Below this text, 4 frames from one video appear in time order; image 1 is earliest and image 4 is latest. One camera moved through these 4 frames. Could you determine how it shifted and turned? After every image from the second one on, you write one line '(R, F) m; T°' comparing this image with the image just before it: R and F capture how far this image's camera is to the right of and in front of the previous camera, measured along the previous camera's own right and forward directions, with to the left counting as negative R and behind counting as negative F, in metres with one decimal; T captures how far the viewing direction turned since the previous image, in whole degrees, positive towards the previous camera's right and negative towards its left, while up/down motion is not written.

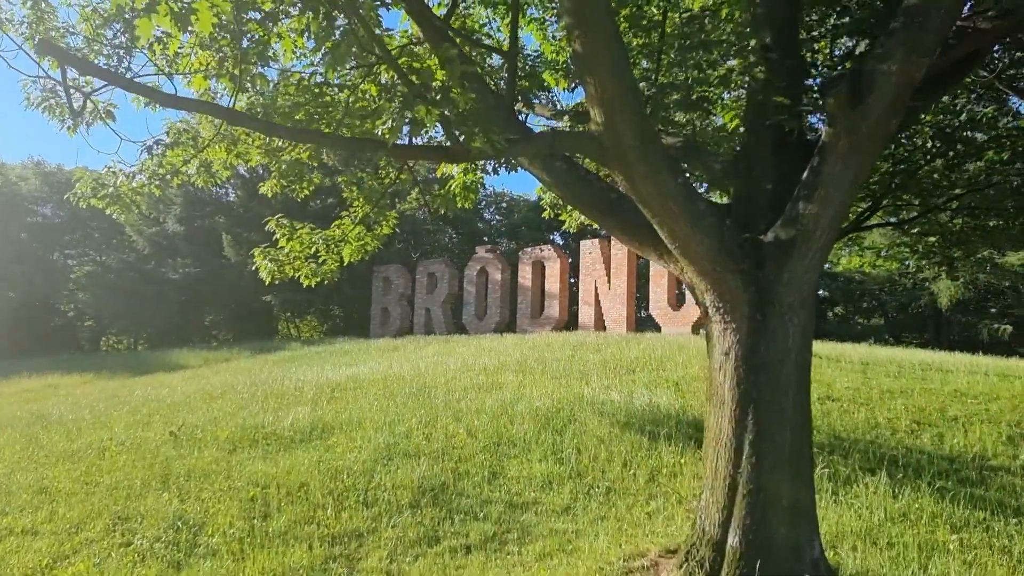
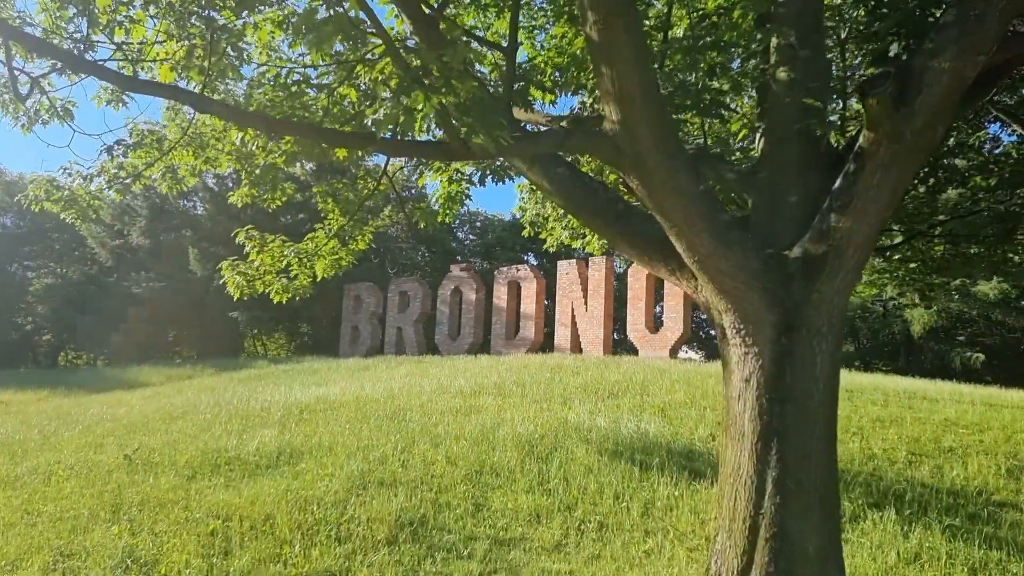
(-0.2, +0.5) m; +2°
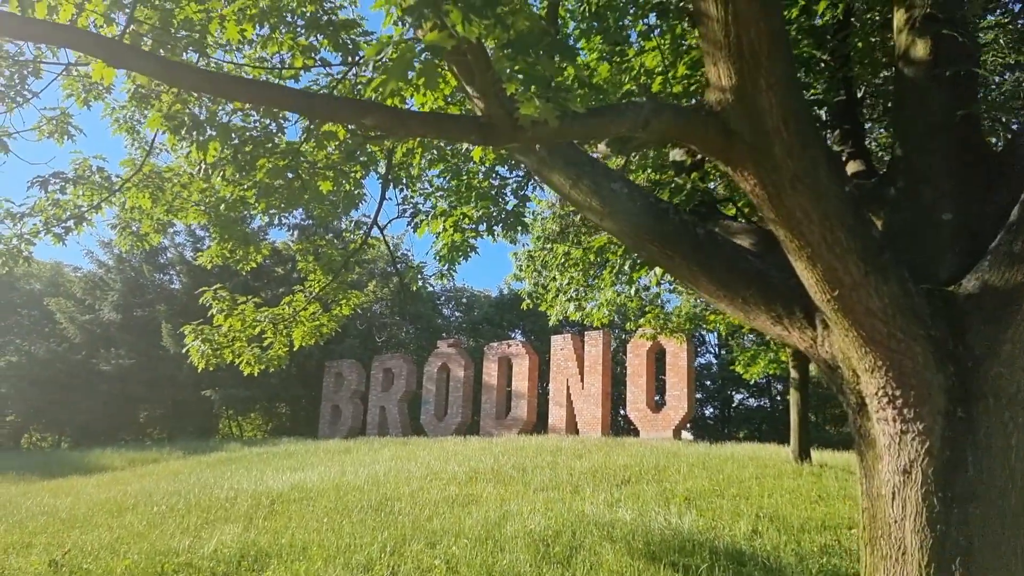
(-0.3, +1.4) m; +1°
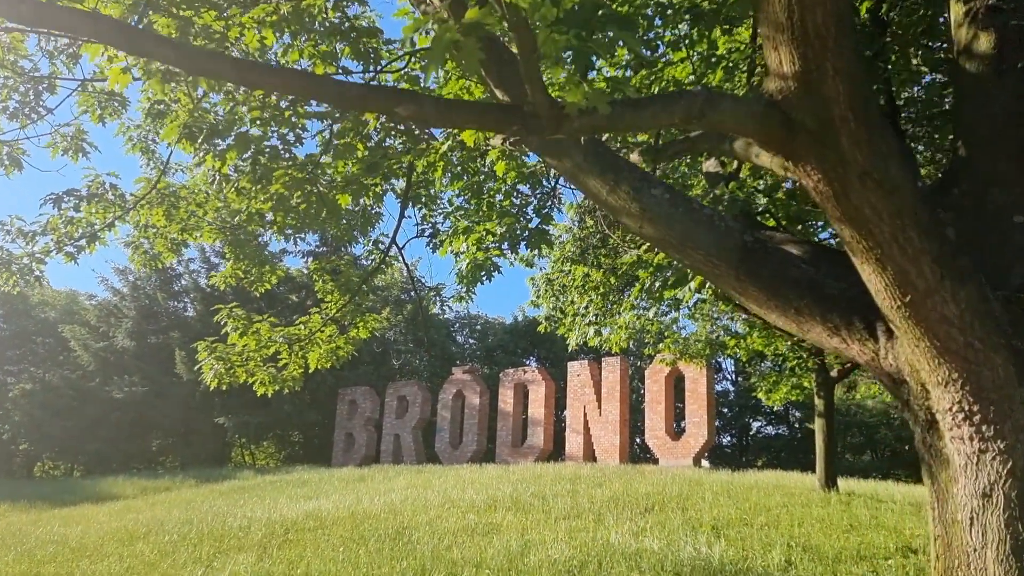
(-0.1, +0.2) m; -1°
